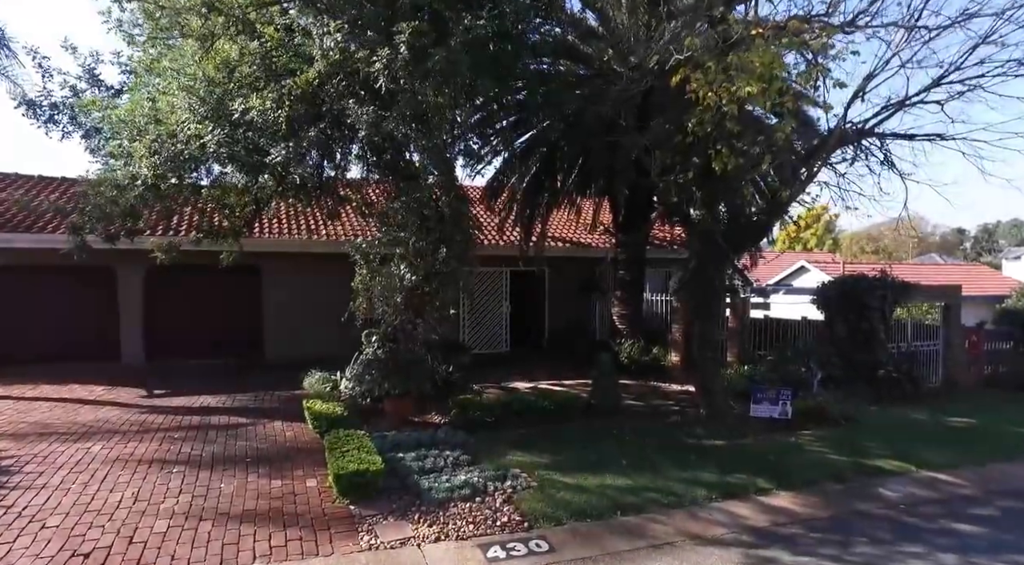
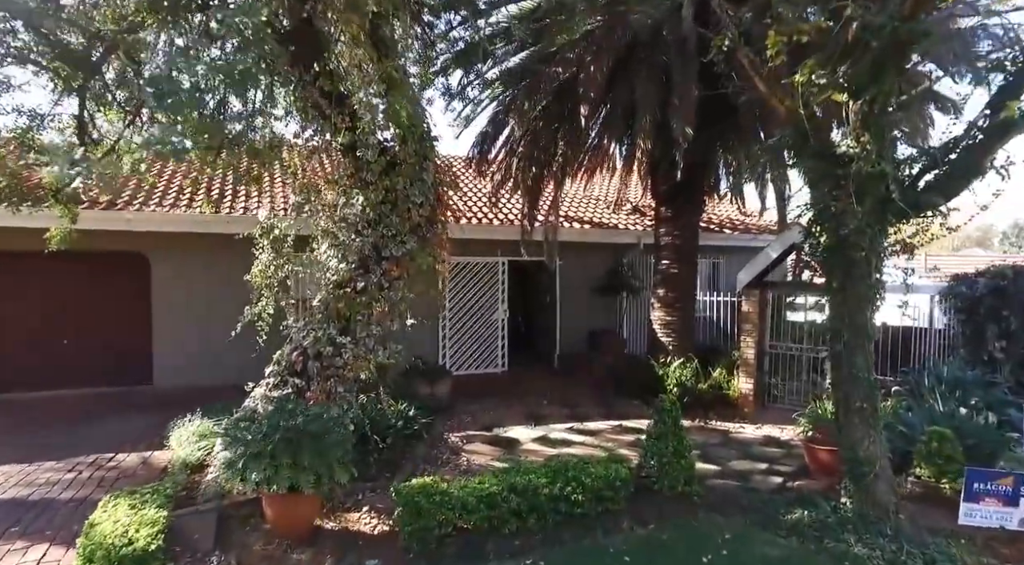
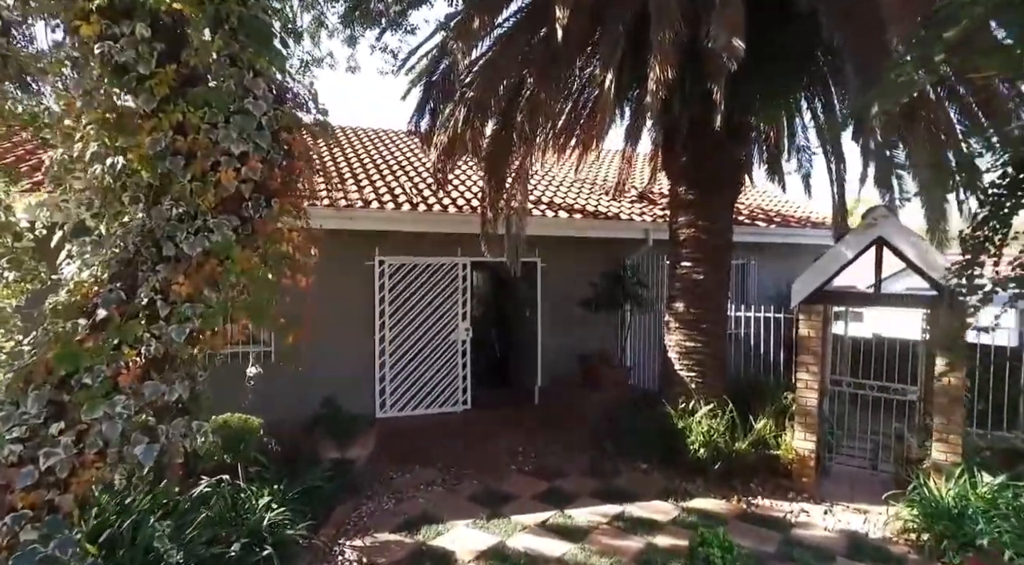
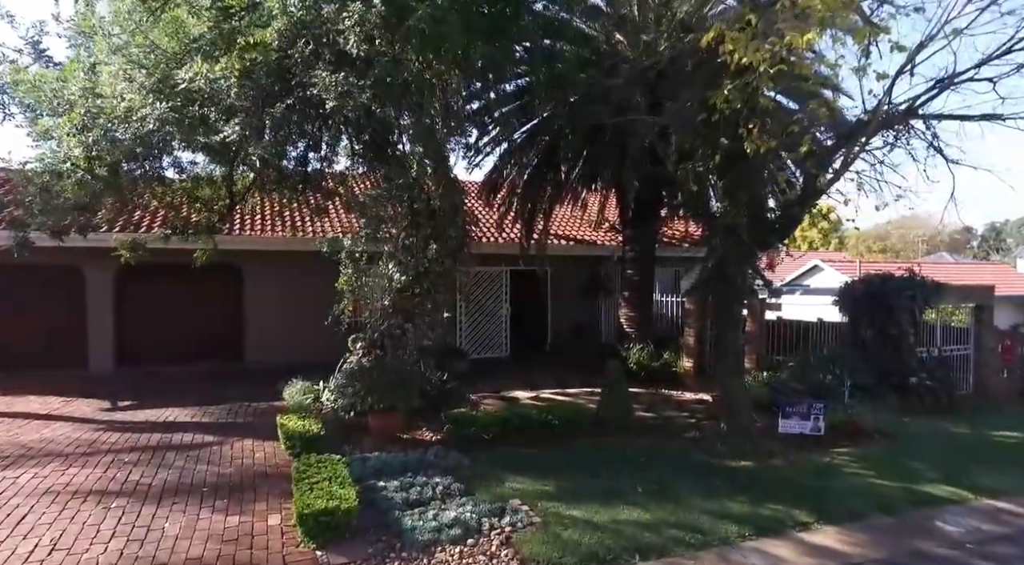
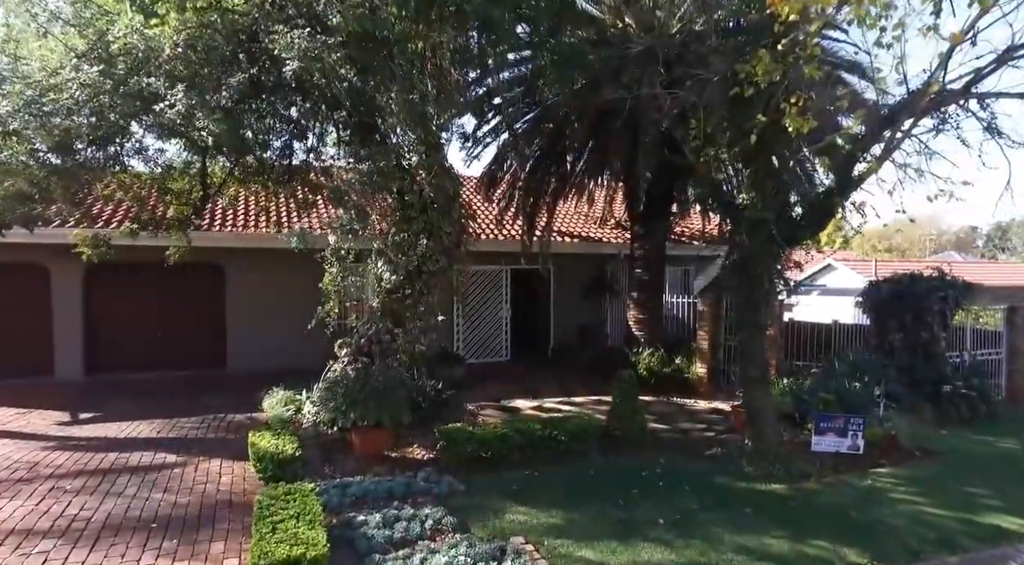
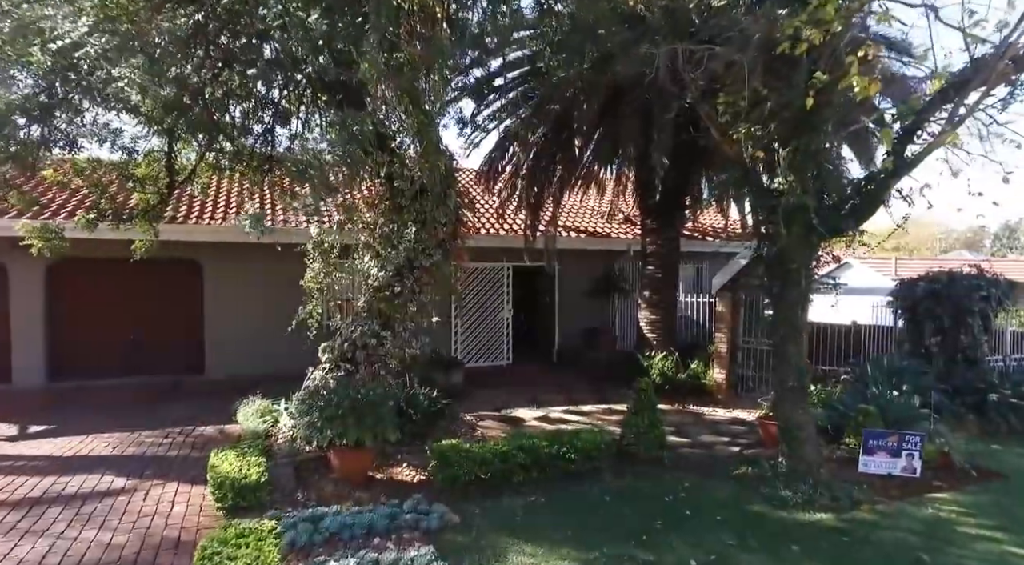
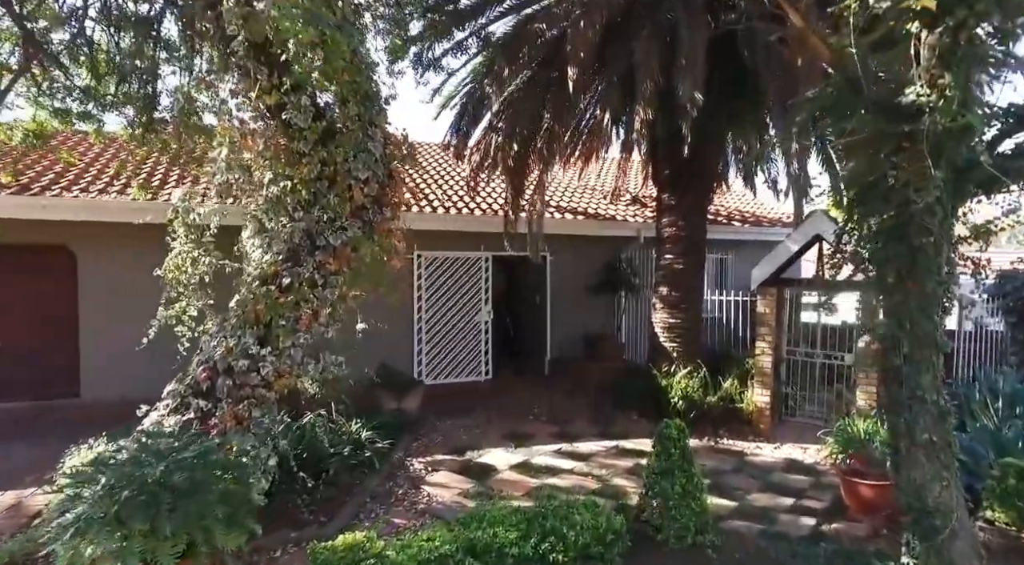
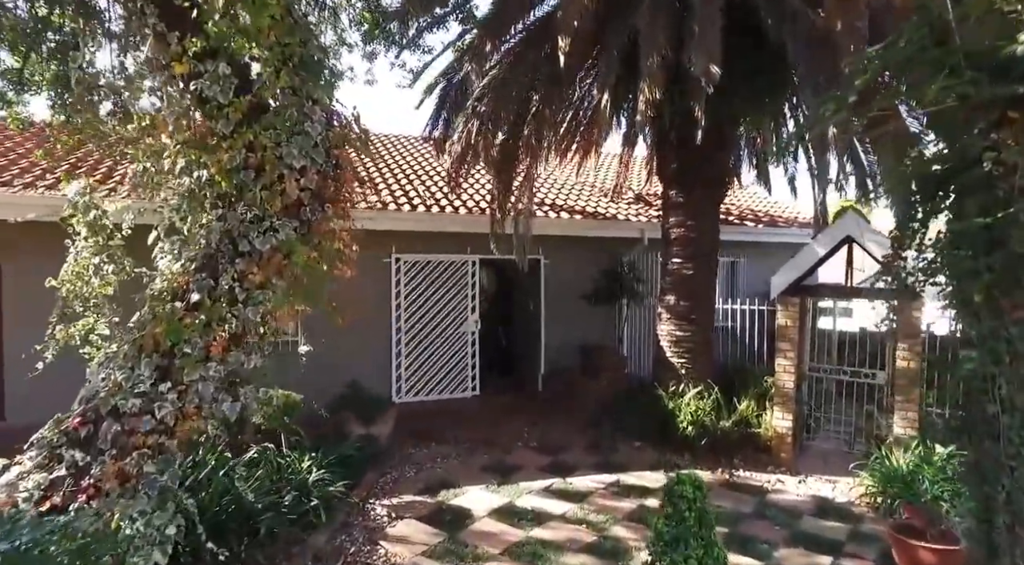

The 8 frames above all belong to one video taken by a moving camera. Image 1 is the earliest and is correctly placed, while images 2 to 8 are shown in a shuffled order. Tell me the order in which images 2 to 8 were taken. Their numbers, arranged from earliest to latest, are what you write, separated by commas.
4, 5, 6, 2, 7, 8, 3
